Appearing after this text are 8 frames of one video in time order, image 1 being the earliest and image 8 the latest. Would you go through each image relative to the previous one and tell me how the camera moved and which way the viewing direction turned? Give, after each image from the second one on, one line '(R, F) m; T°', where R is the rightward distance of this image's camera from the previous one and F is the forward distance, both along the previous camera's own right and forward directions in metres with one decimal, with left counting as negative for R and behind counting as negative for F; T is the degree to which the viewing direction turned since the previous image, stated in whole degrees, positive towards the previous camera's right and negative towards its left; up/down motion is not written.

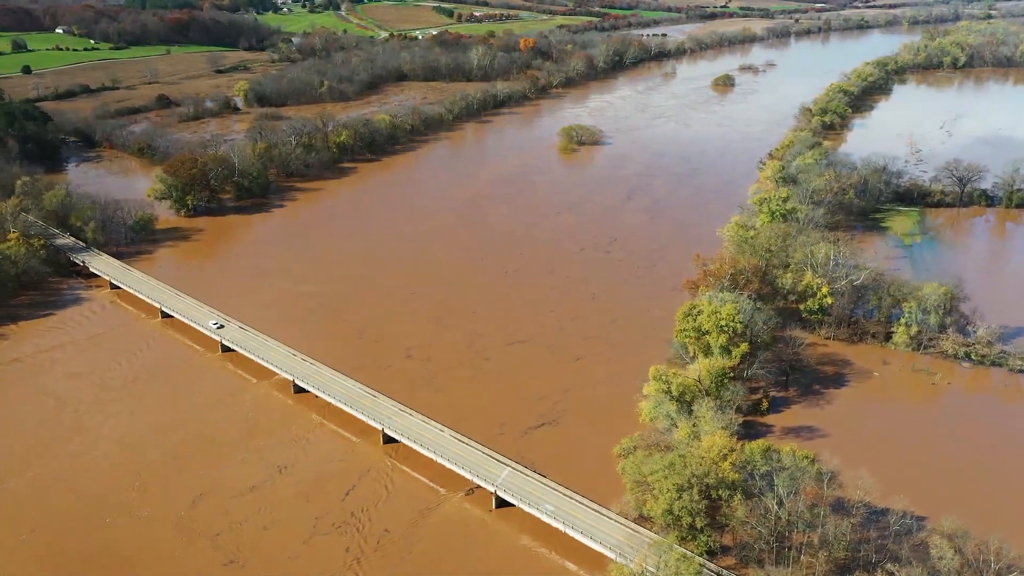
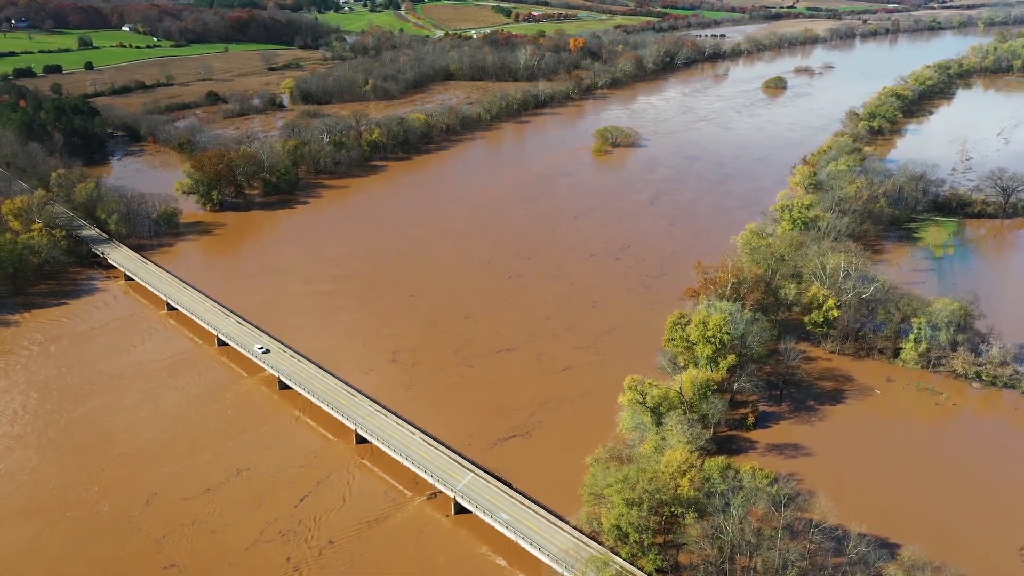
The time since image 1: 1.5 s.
(+2.6, +0.4) m; -4°
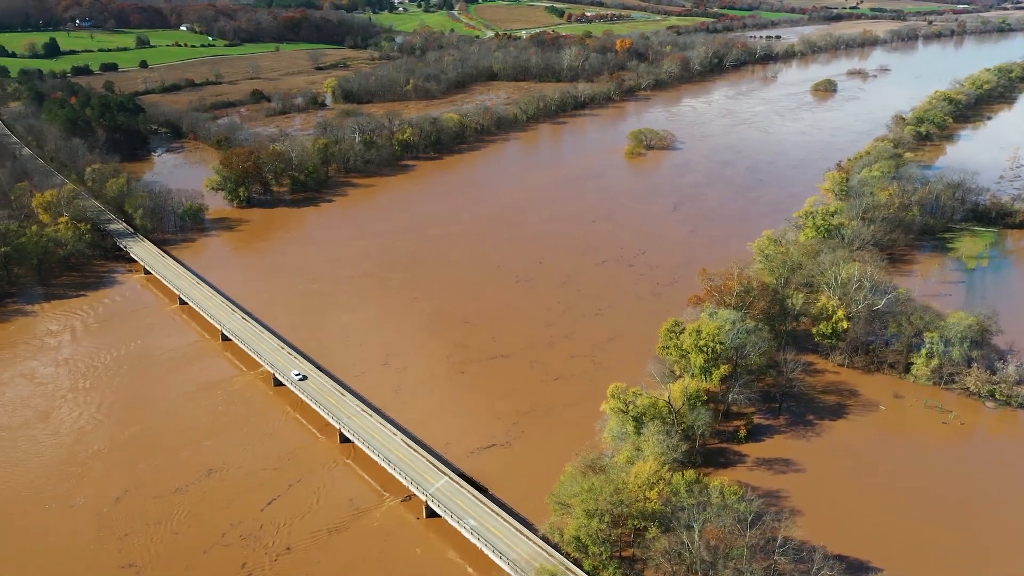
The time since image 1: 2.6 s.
(+2.1, +0.3) m; -4°
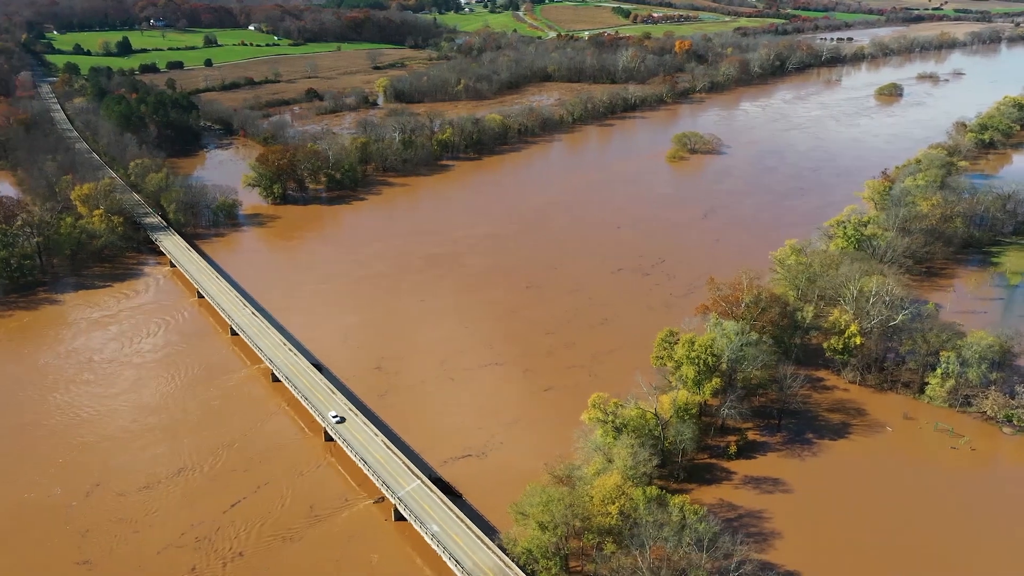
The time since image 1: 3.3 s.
(+2.5, +0.4) m; -5°
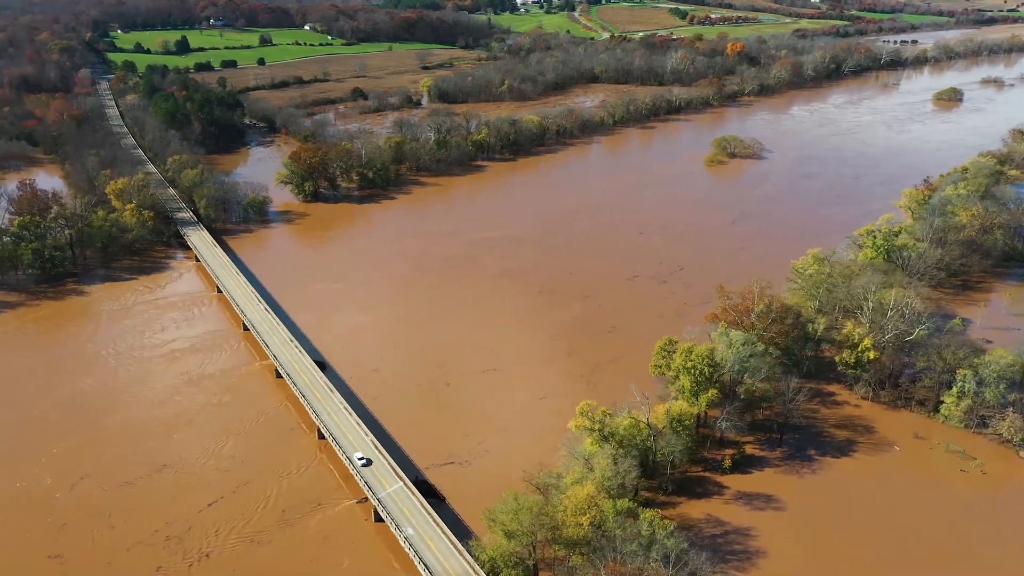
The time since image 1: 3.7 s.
(+1.9, +0.3) m; -4°
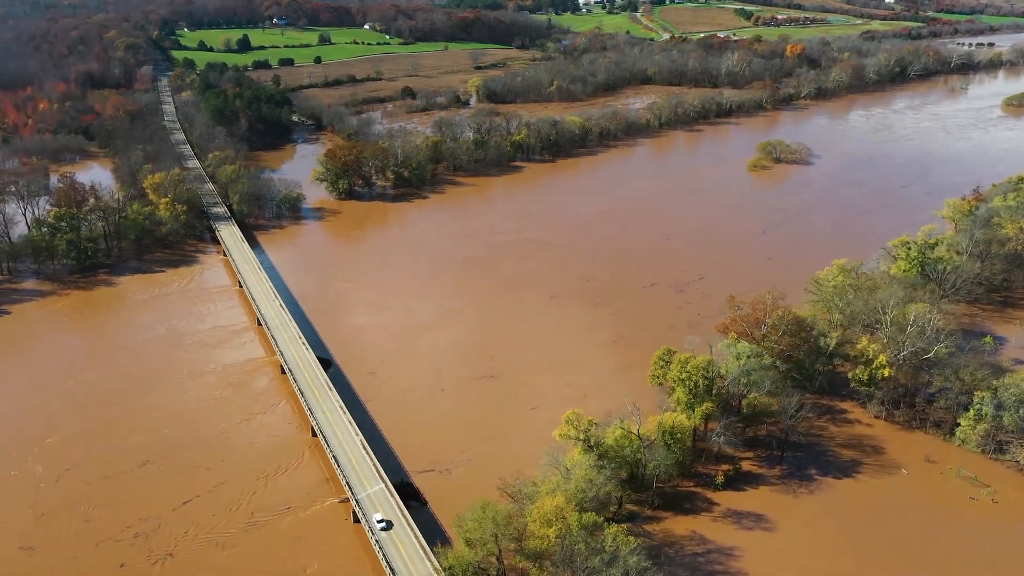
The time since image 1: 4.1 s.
(+2.1, +0.4) m; -4°
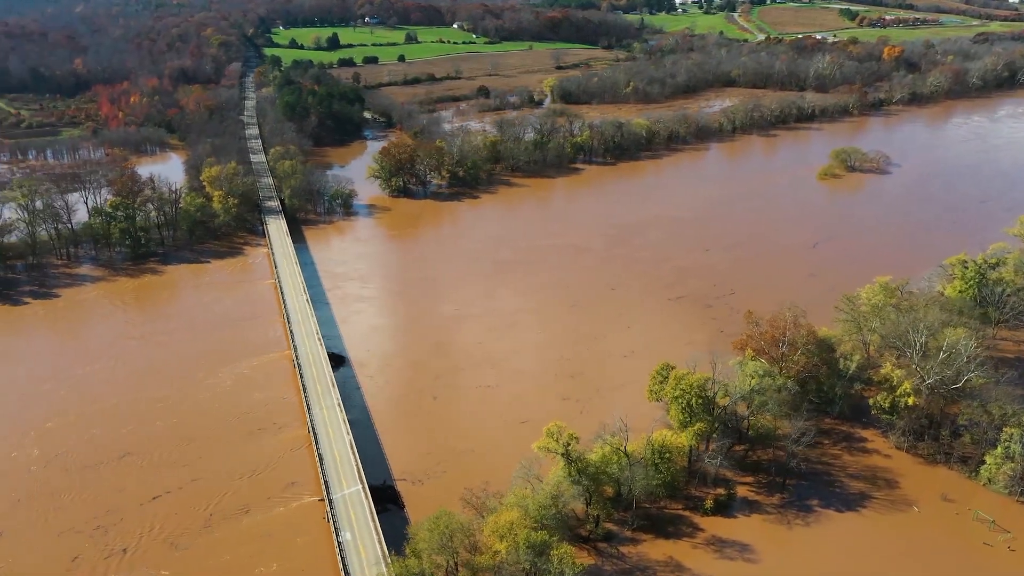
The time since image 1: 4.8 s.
(+3.0, +0.6) m; -6°
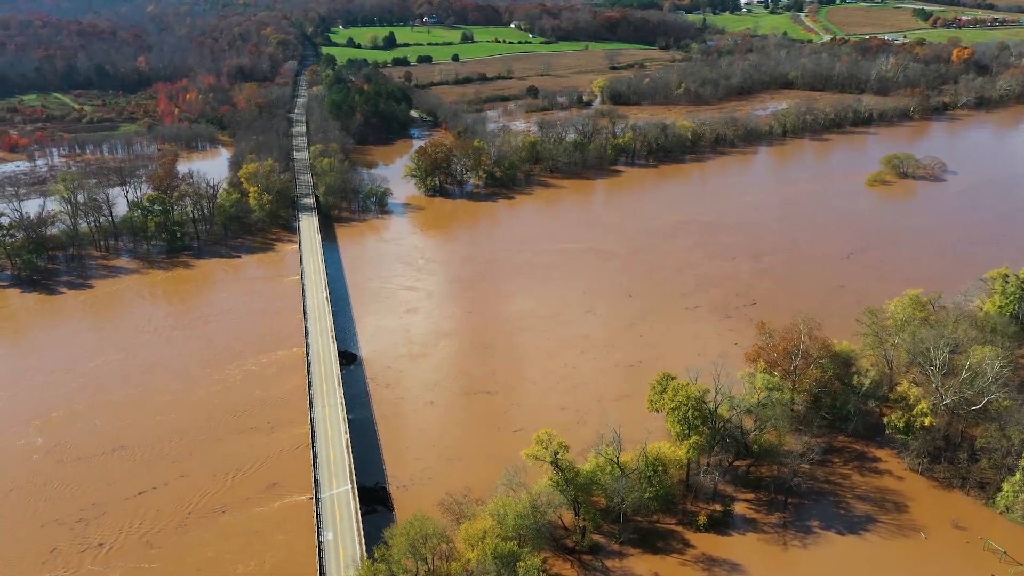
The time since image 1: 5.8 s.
(+1.8, +0.3) m; -4°
